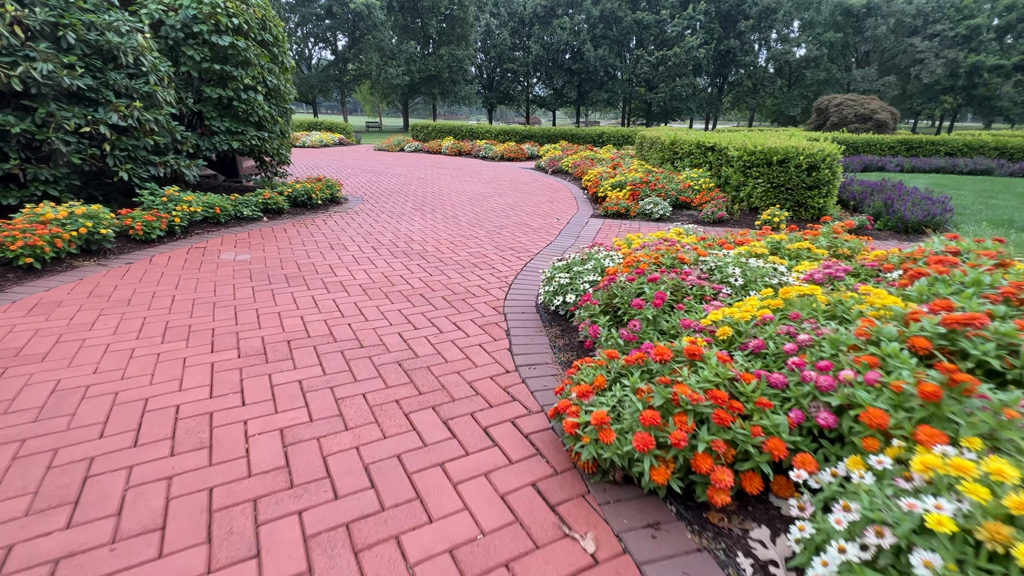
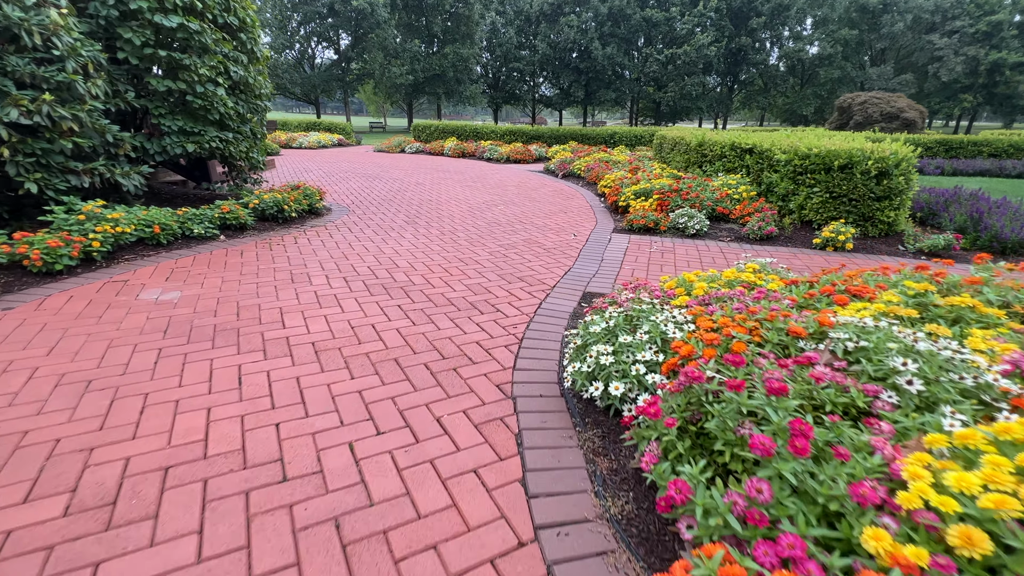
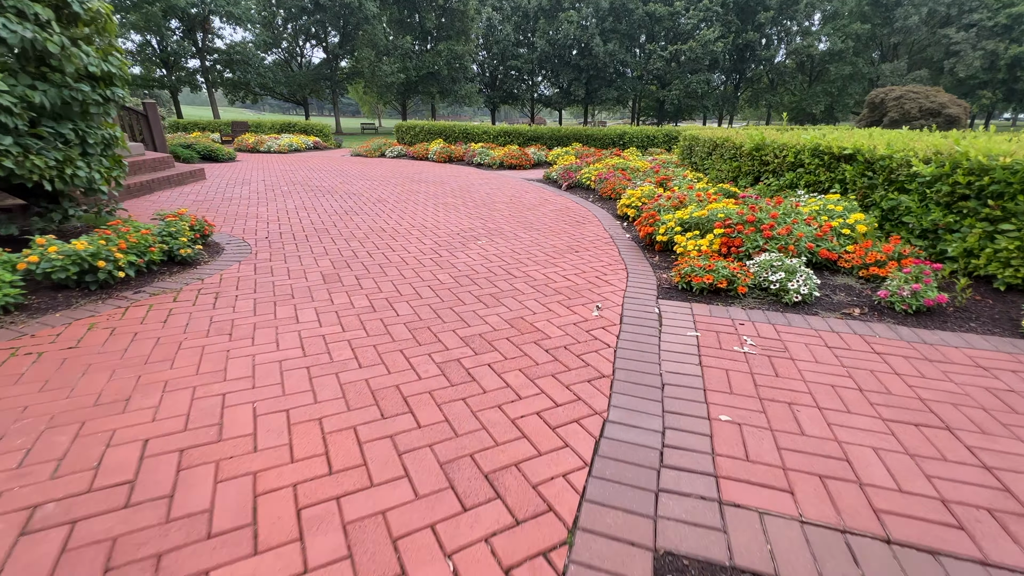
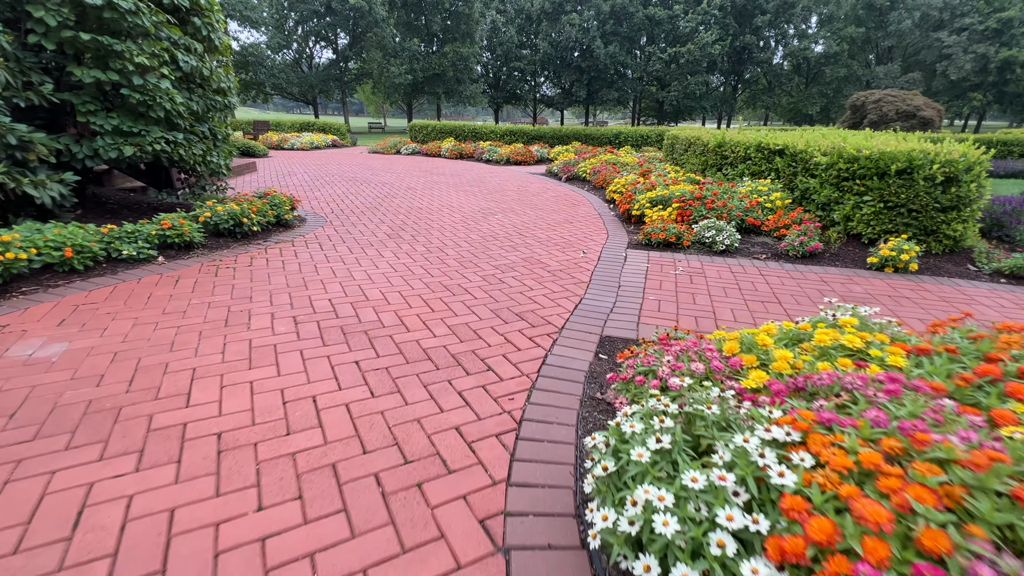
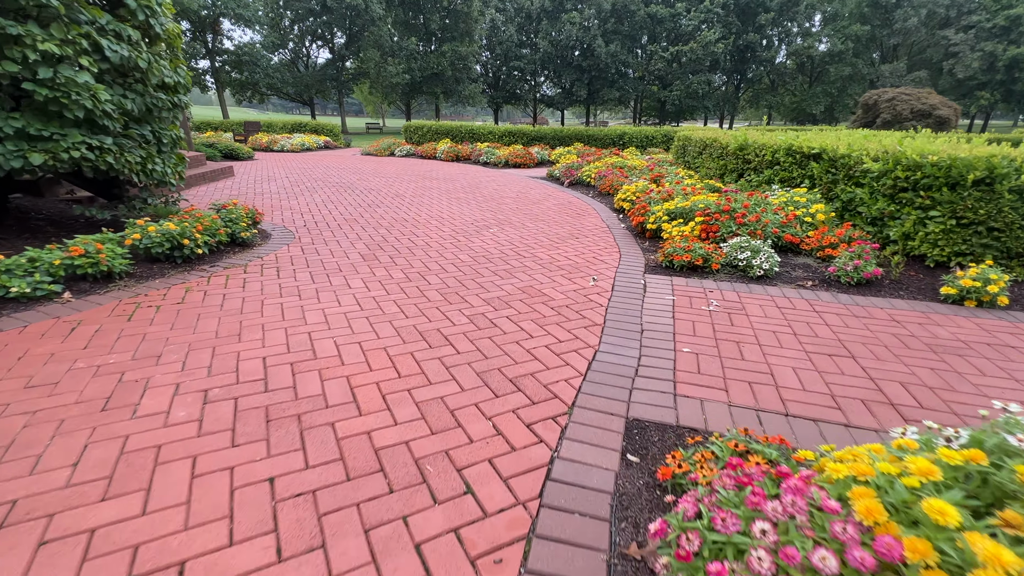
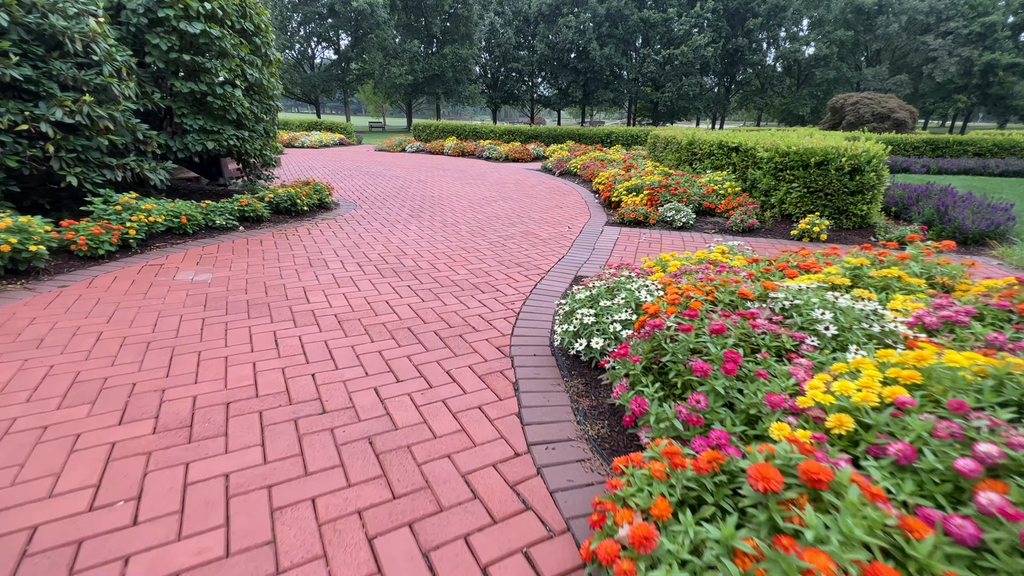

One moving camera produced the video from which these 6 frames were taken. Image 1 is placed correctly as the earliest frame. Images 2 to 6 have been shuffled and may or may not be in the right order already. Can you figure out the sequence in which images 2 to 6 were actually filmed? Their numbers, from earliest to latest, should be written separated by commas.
6, 2, 4, 5, 3
